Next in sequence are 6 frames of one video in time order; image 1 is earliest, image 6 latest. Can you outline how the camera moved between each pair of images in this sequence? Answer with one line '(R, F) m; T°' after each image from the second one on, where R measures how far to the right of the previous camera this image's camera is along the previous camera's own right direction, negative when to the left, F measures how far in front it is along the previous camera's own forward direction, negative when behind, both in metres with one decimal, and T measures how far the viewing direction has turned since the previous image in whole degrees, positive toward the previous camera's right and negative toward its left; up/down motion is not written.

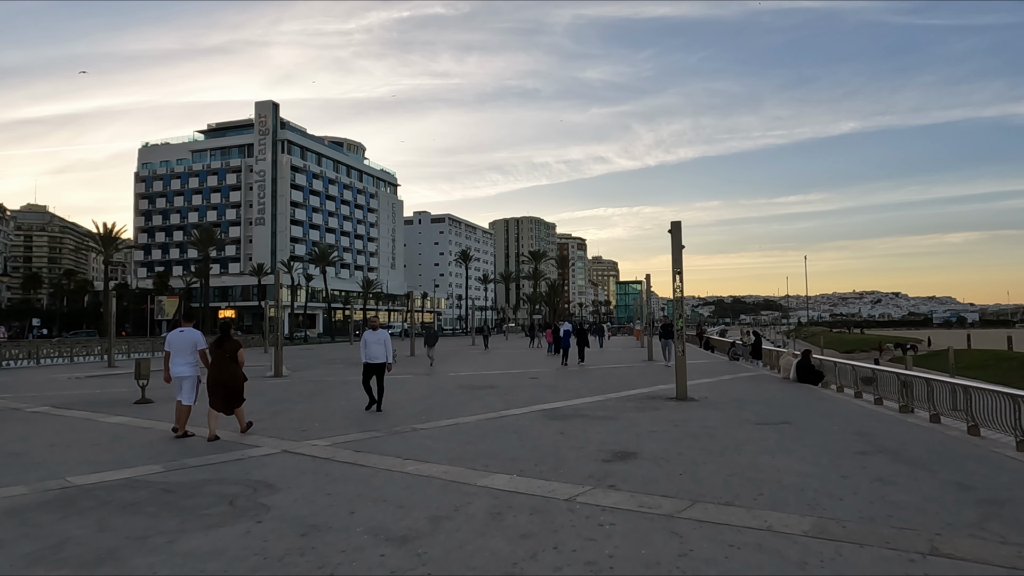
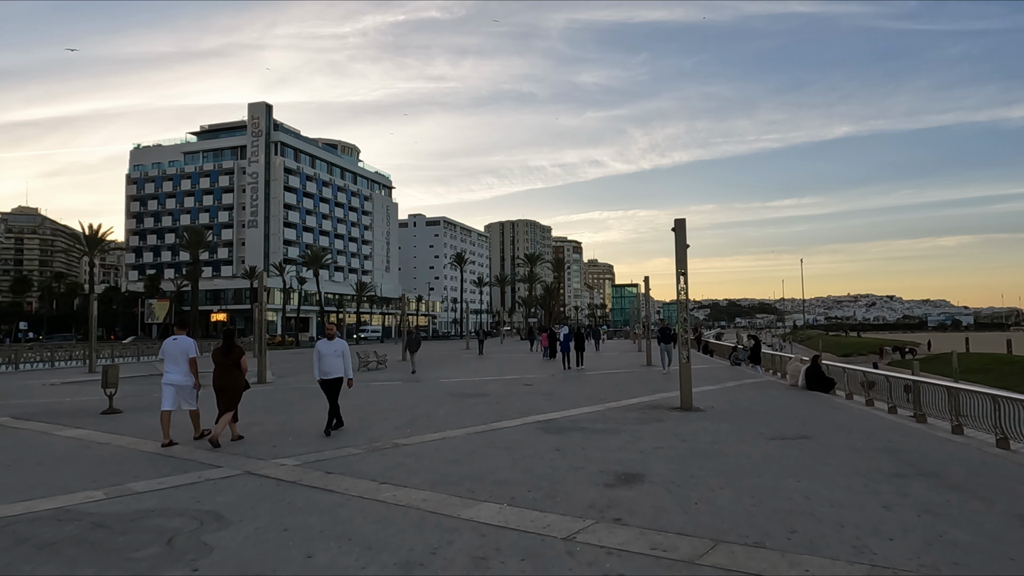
(0.0, +0.8) m; 0°
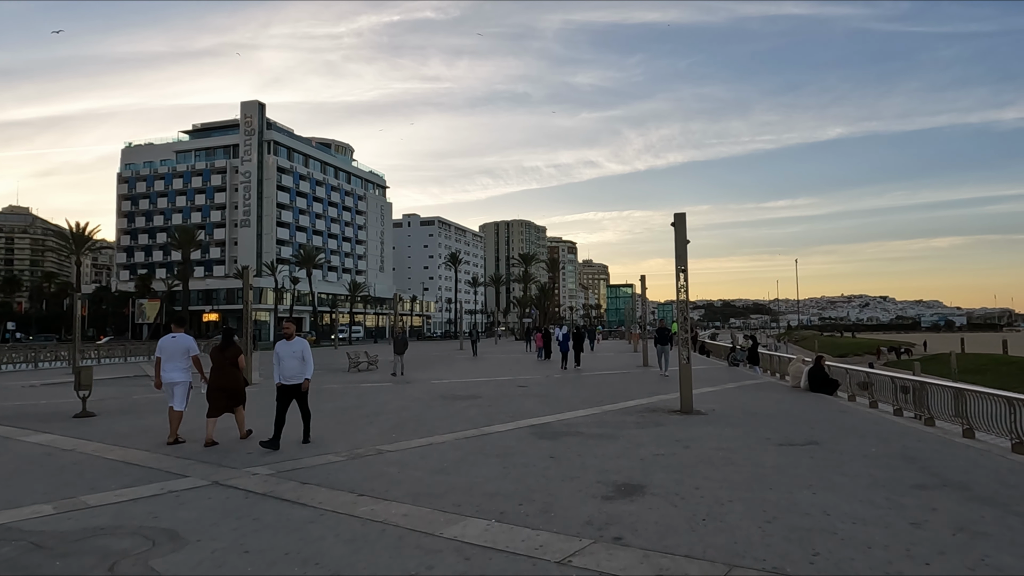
(0.0, +0.5) m; 0°
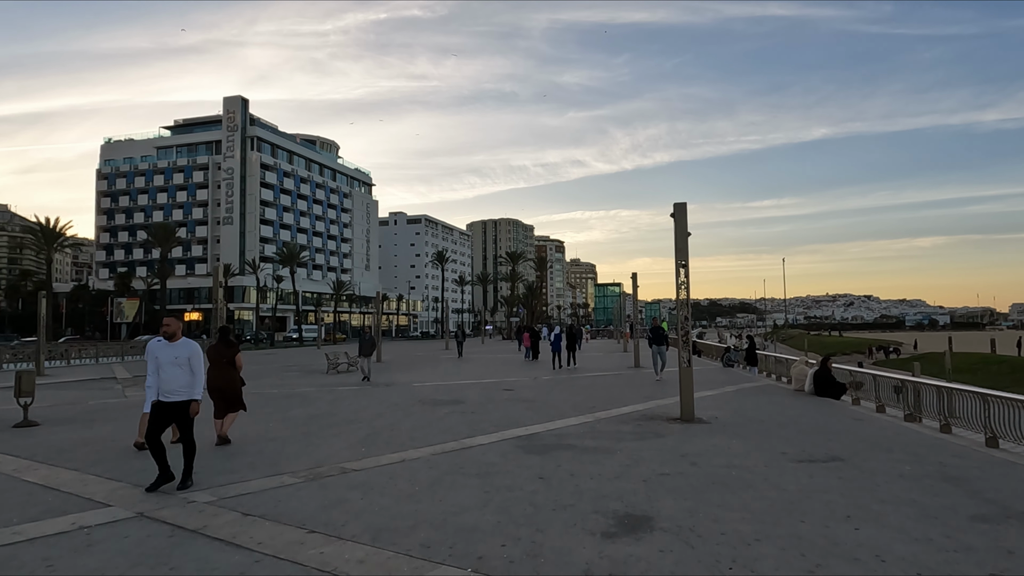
(0.0, +1.0) m; +1°
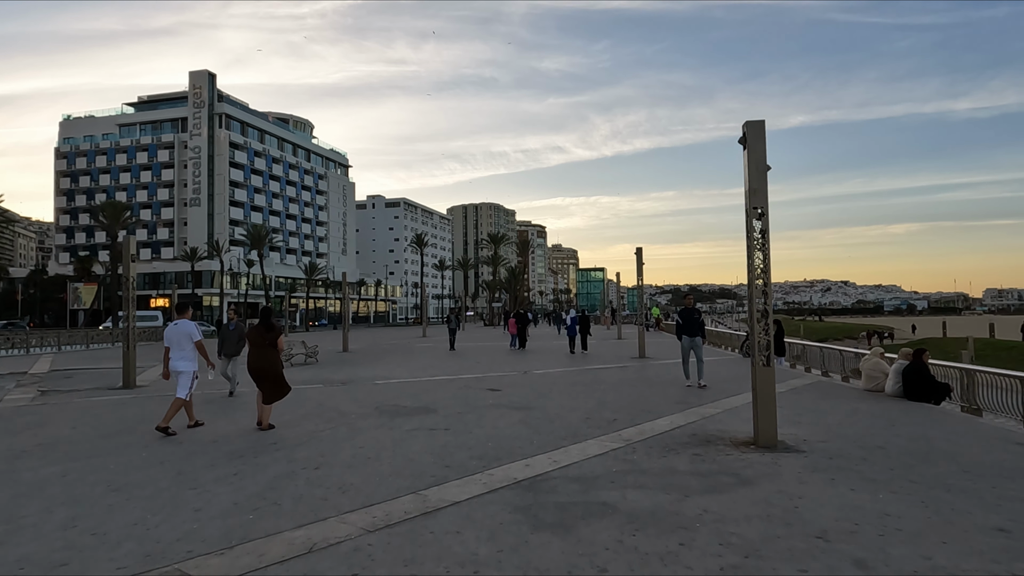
(-0.1, +3.3) m; +2°
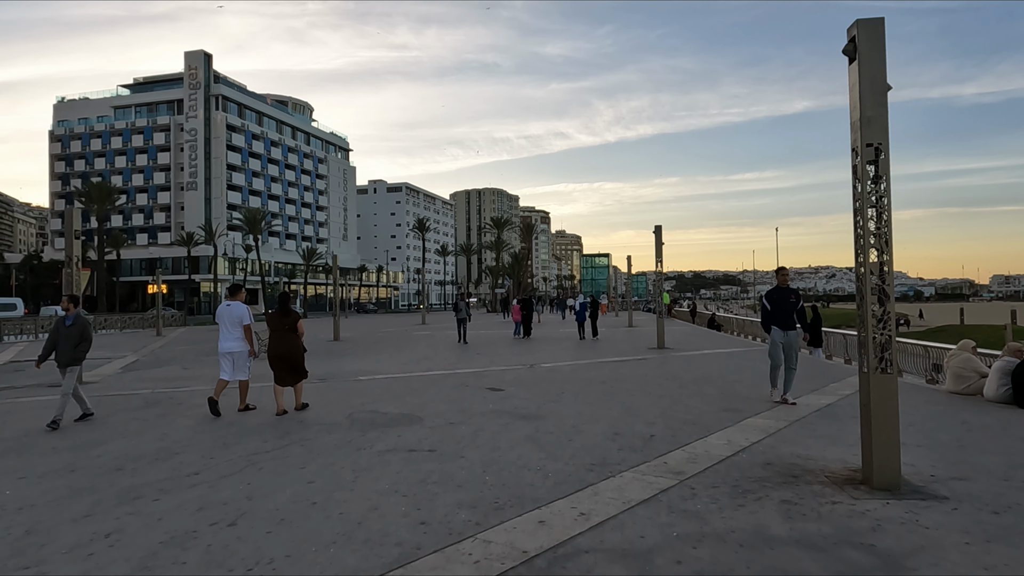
(0.0, +2.0) m; 0°
